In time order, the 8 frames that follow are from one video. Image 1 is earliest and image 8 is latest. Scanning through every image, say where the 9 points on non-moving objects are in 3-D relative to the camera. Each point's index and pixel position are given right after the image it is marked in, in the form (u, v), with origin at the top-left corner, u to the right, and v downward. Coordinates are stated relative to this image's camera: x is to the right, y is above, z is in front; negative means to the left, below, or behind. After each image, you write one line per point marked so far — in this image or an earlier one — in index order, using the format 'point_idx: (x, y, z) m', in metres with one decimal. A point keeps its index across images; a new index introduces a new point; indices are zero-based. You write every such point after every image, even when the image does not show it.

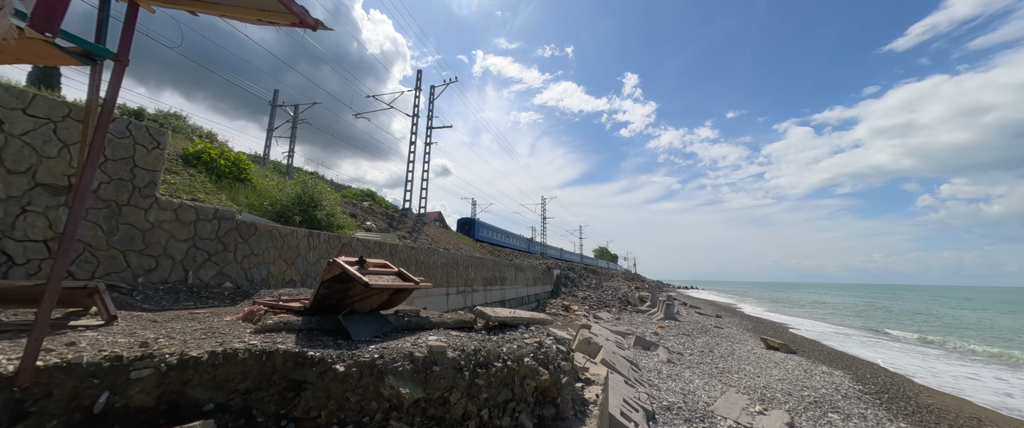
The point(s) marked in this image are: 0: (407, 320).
0: (-1.2, -1.2, +3.8) m
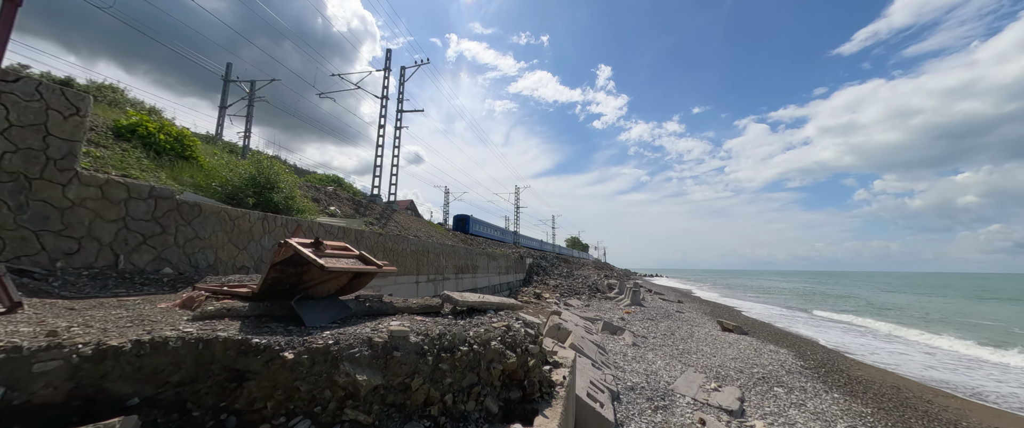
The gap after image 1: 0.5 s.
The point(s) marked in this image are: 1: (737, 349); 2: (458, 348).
0: (-1.5, -1.0, +3.6) m
1: (+9.3, -5.6, +13.8) m
2: (-0.5, -1.2, +3.0) m
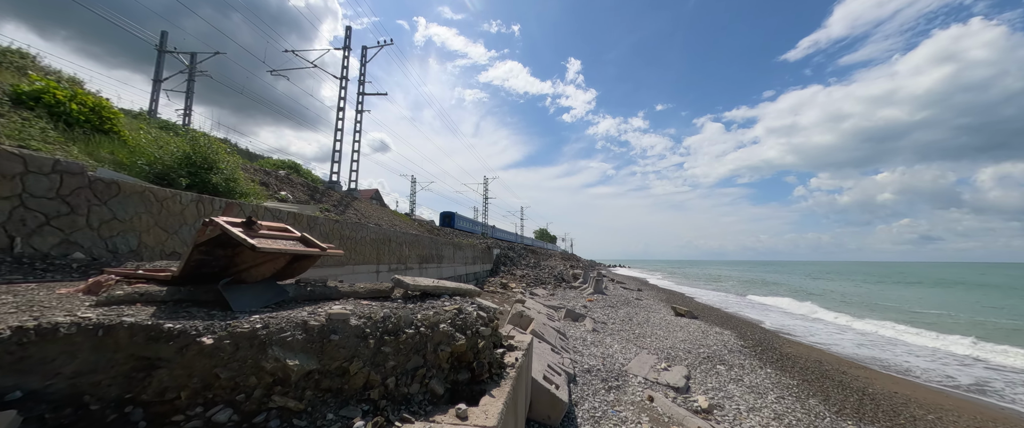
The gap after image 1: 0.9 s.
0: (-2.1, -0.8, +3.4) m
1: (+7.8, -5.2, +14.7) m
2: (-1.0, -1.0, +2.9) m
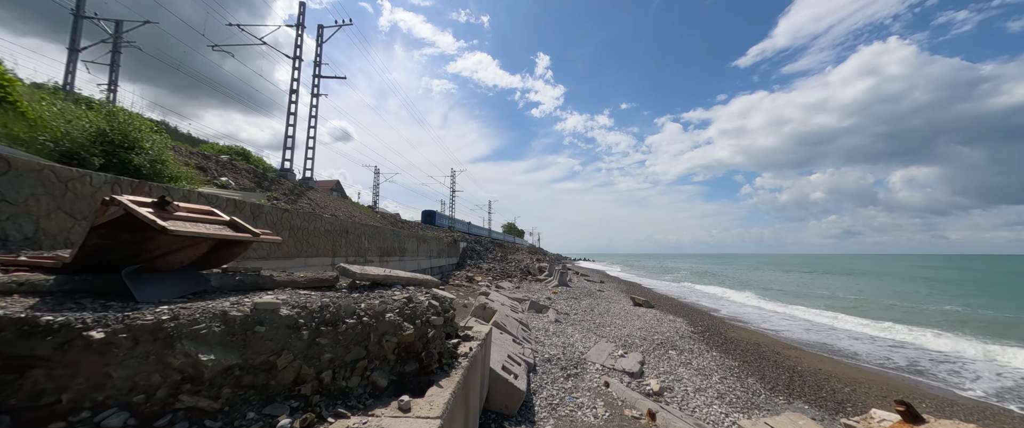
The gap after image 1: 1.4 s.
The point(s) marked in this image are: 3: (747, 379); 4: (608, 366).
0: (-2.5, -0.6, +3.0) m
1: (+6.1, -4.9, +15.3) m
2: (-1.4, -0.9, +2.7) m
3: (+6.4, -4.5, +9.2) m
4: (+2.5, -4.0, +8.8) m
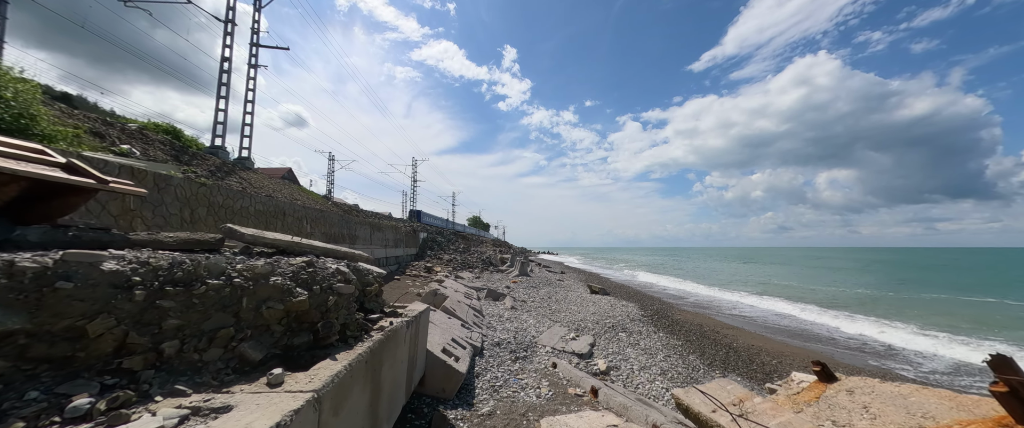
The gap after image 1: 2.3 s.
0: (-3.2, -0.2, +2.4) m
1: (+4.1, -4.3, +15.6) m
2: (-2.0, -0.4, +2.2) m
3: (+5.0, -4.1, +9.5) m
4: (+1.2, -3.5, +8.8) m
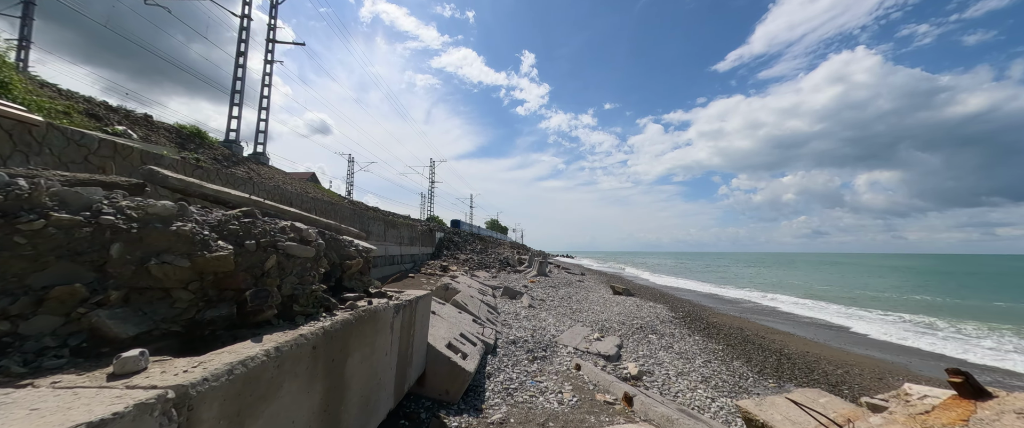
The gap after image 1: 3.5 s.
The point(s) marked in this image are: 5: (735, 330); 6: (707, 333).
0: (-3.1, +0.3, +1.7) m
1: (+4.8, -4.0, +14.4) m
2: (-2.0, 0.0, +1.4) m
3: (+5.5, -3.7, +8.3) m
4: (+1.6, -3.2, +7.8) m
5: (+7.7, -4.0, +11.4) m
6: (+6.4, -3.9, +10.8) m
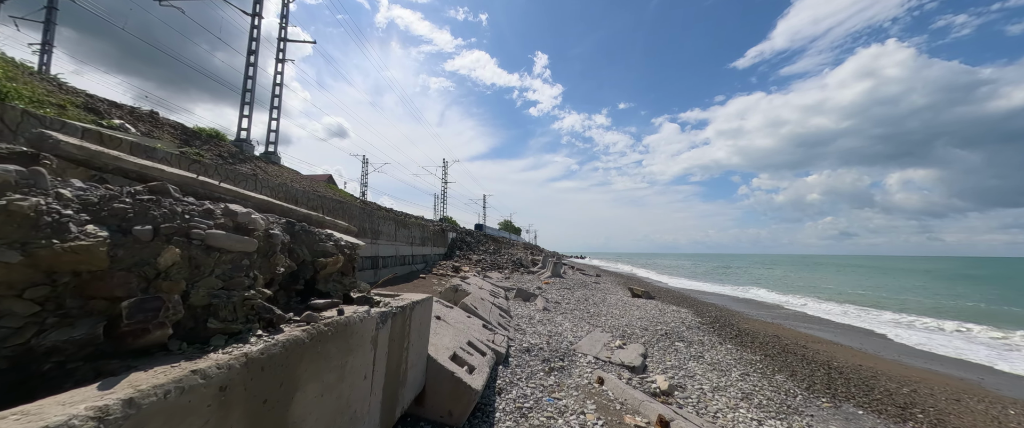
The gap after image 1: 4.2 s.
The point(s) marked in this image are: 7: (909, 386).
0: (-3.1, +0.4, +1.2) m
1: (+5.4, -3.9, +13.5) m
2: (-1.9, +0.1, +0.8) m
3: (+5.8, -3.6, +7.4) m
4: (+1.9, -3.1, +7.0) m
5: (+8.2, -3.9, +10.4) m
6: (+6.8, -3.8, +9.9) m
7: (+8.1, -3.5, +6.8) m
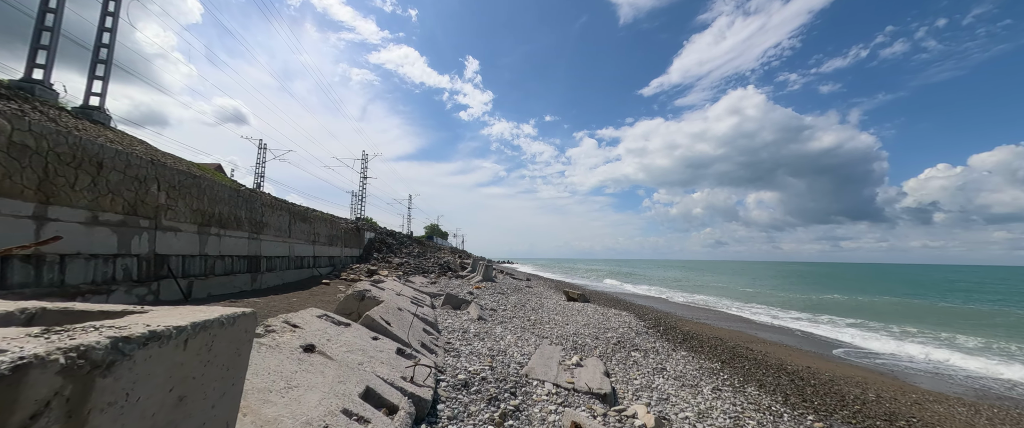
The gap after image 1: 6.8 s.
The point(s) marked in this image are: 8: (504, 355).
0: (-2.7, +1.0, -1.5) m
1: (+2.8, -3.7, +12.3) m
2: (-1.5, +0.7, -1.6) m
3: (+4.5, -3.3, +6.4) m
4: (+0.8, -2.7, +5.2) m
5: (+6.2, -3.8, +9.9) m
6: (+5.0, -3.7, +9.1) m
7: (+6.9, -3.3, +6.3) m
8: (-0.2, -2.7, +6.3) m
